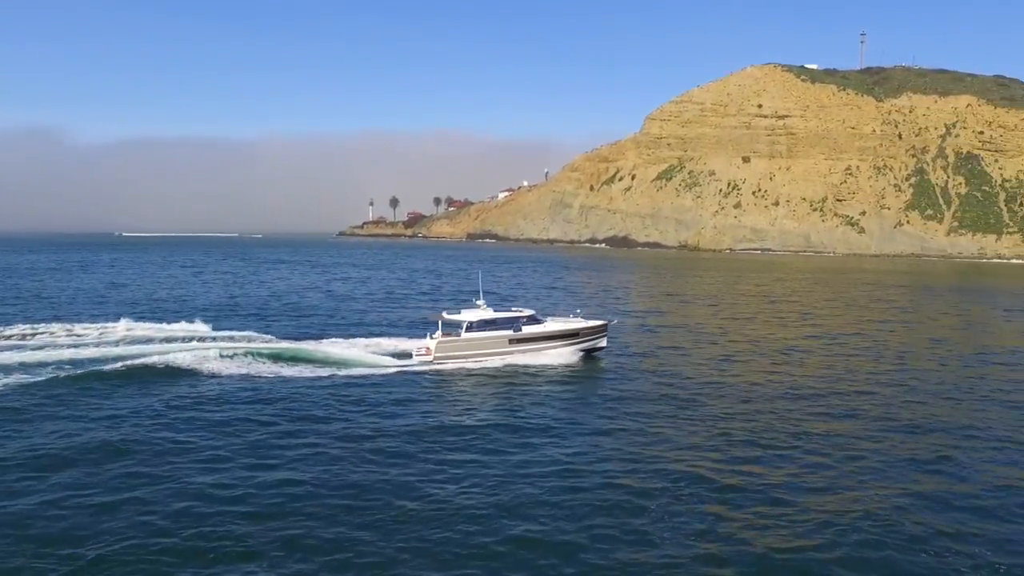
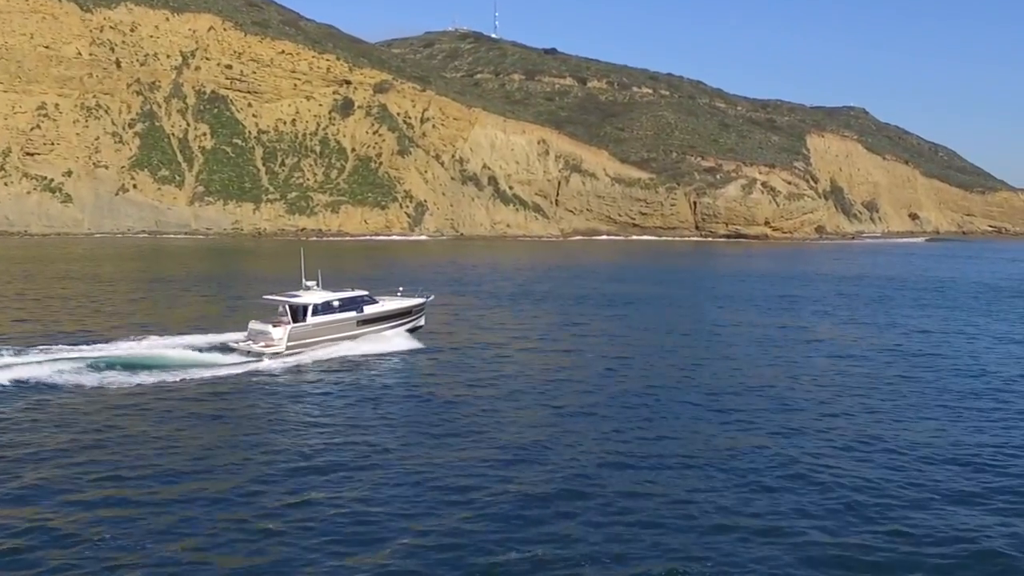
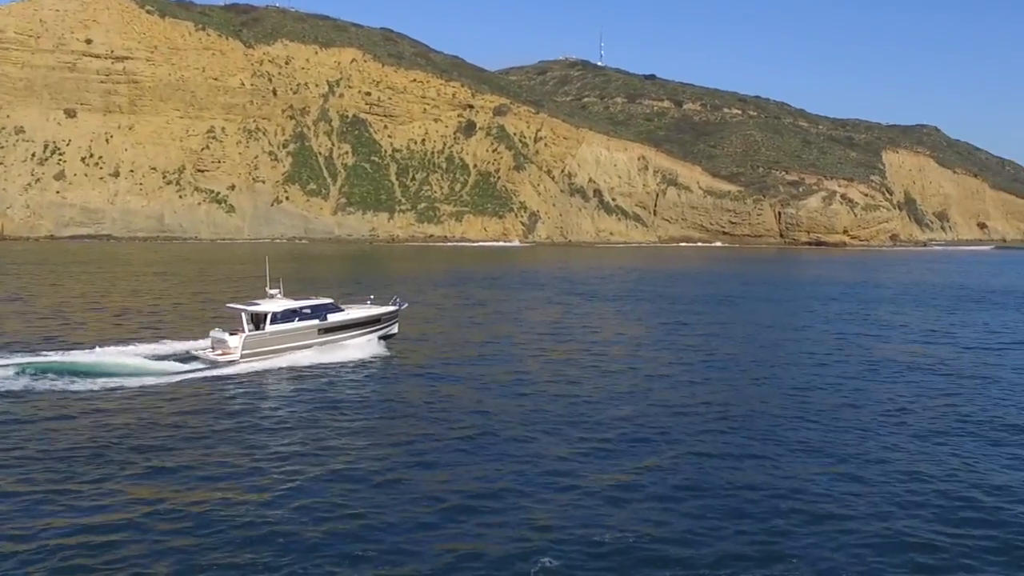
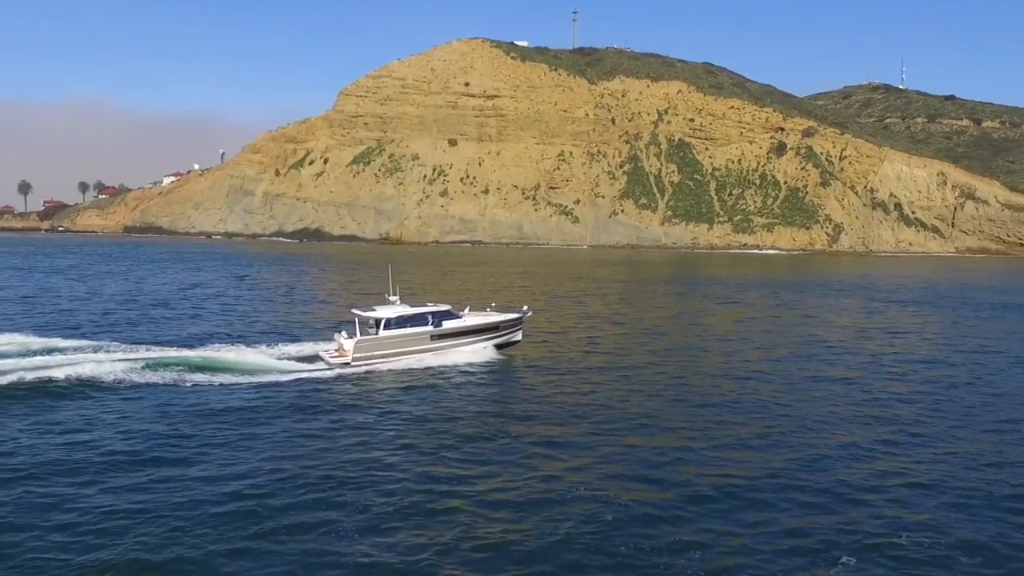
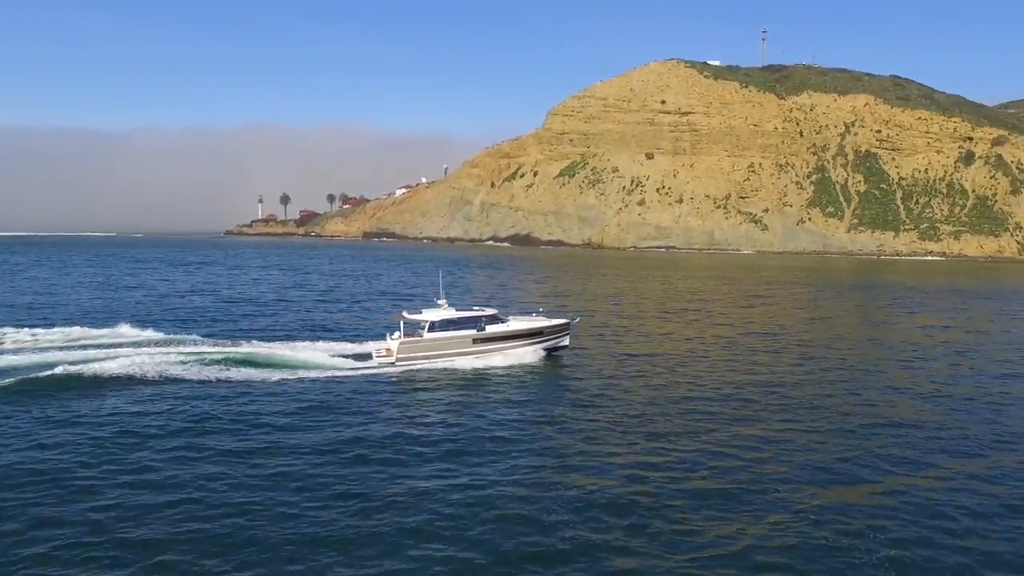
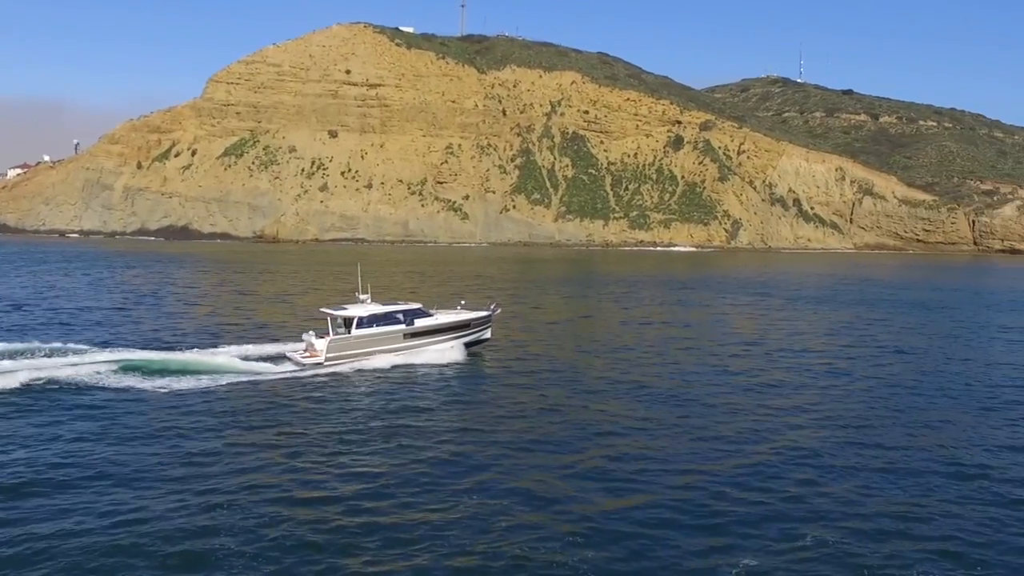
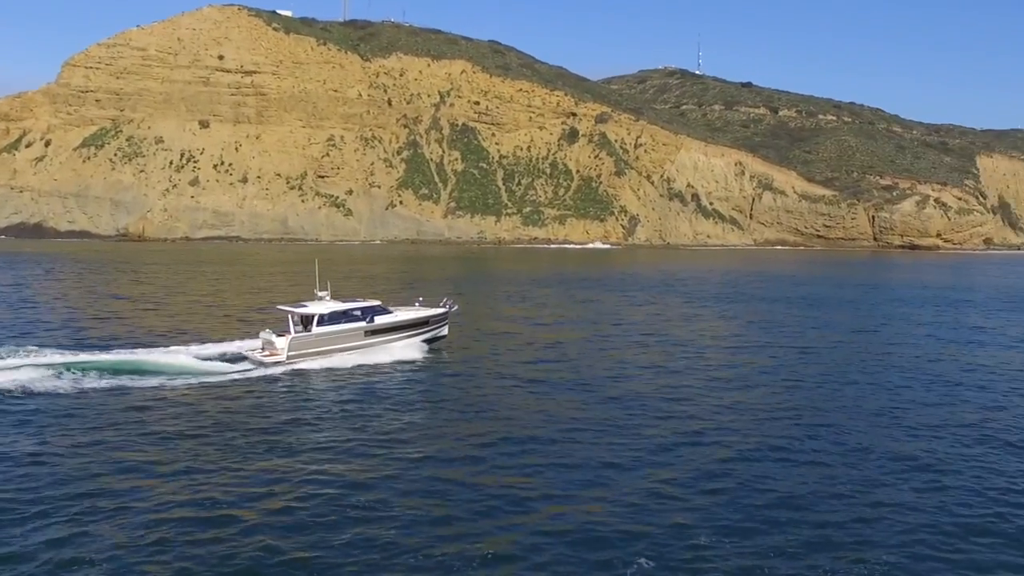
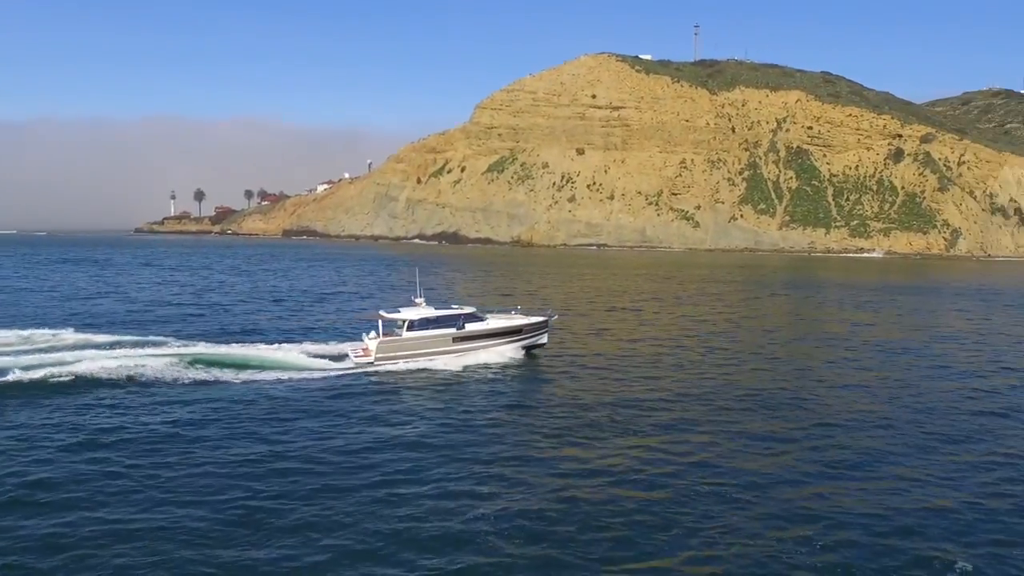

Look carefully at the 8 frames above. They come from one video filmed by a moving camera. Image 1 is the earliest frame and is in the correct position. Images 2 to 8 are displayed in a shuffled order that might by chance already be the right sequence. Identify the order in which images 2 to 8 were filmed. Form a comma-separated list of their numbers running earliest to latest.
5, 8, 4, 6, 7, 3, 2
